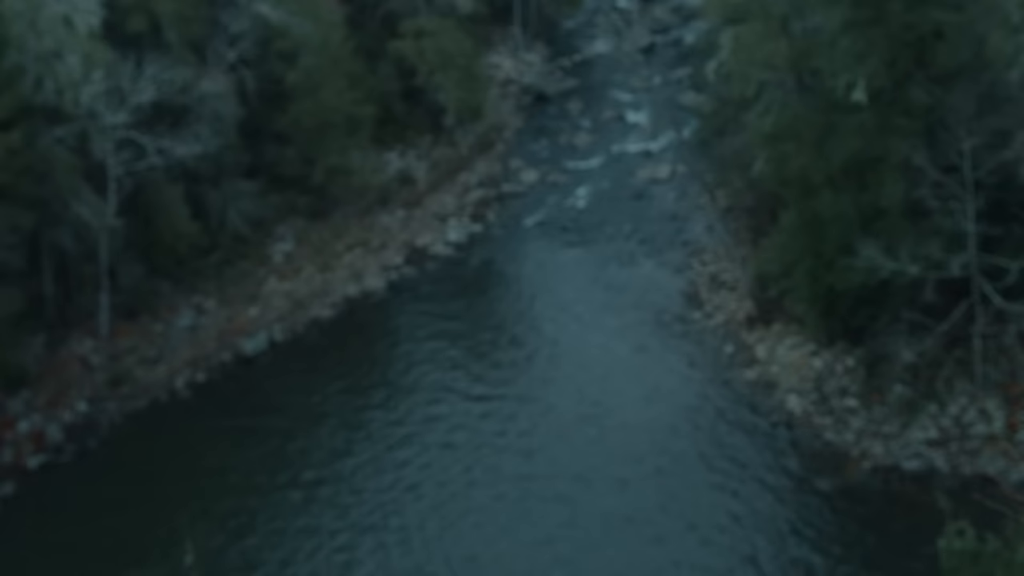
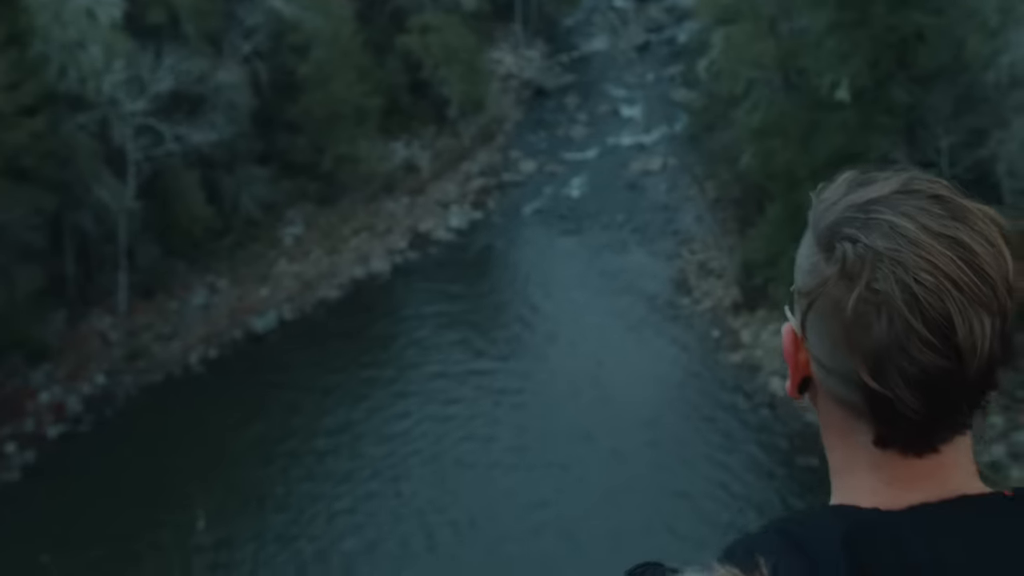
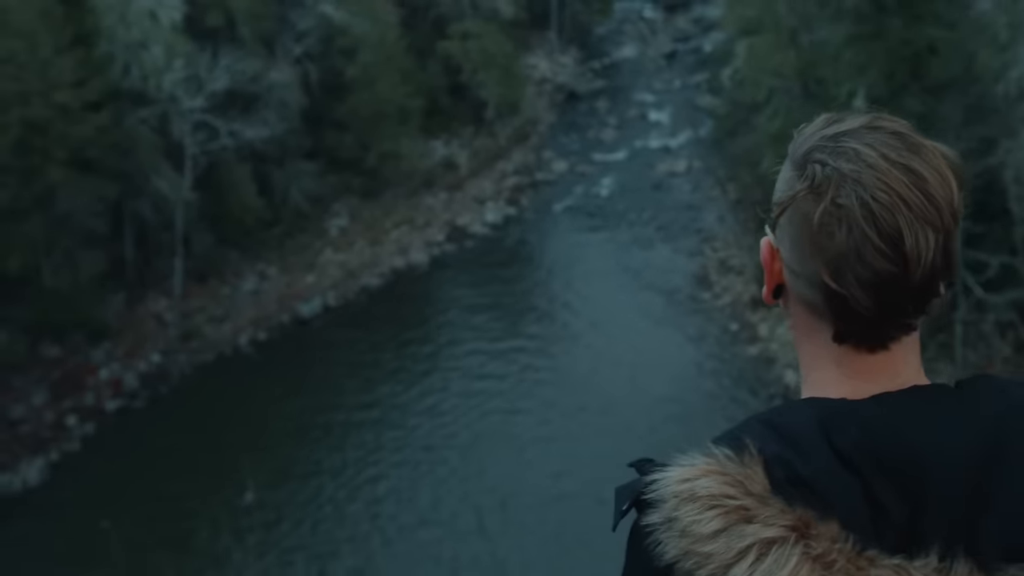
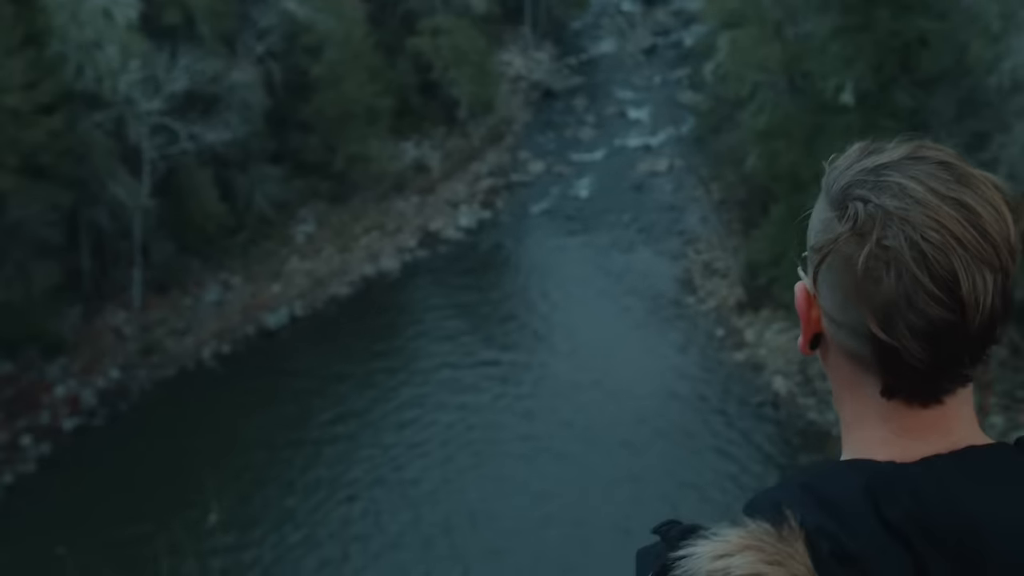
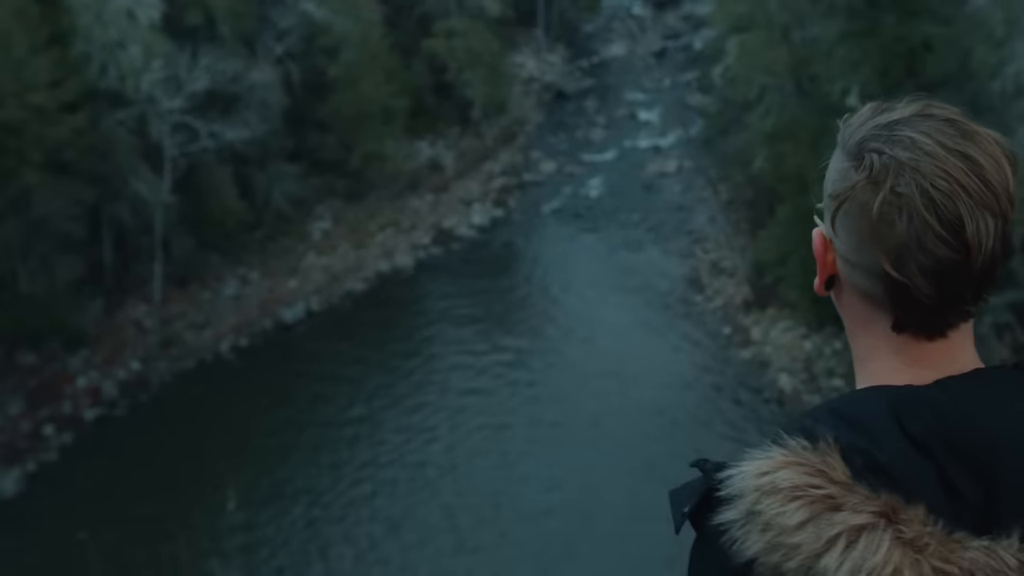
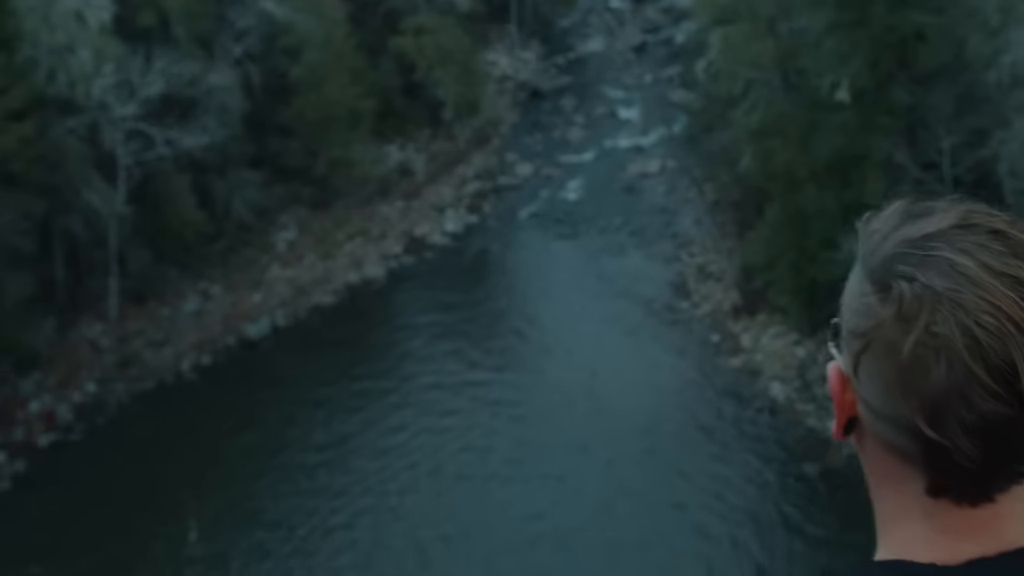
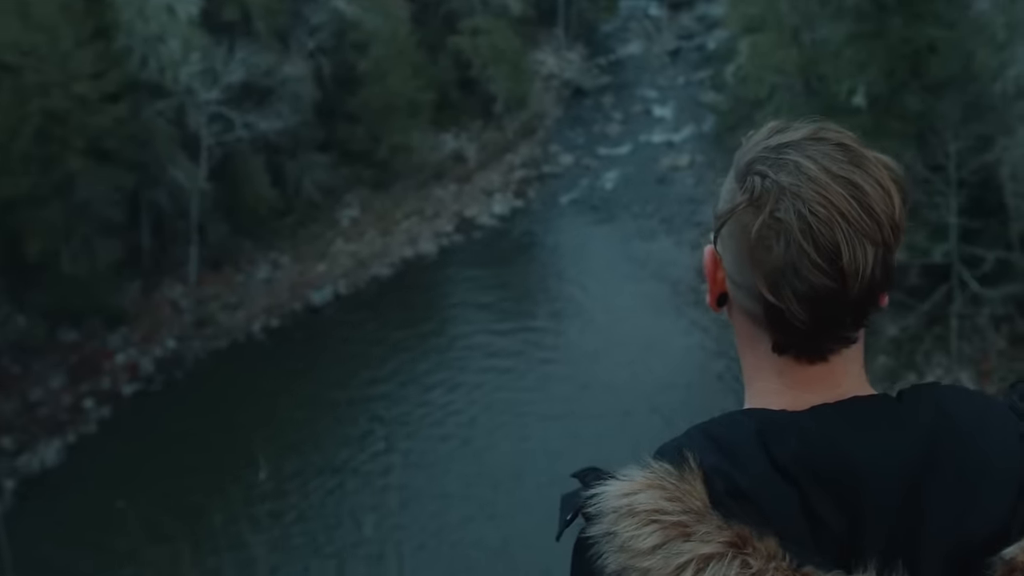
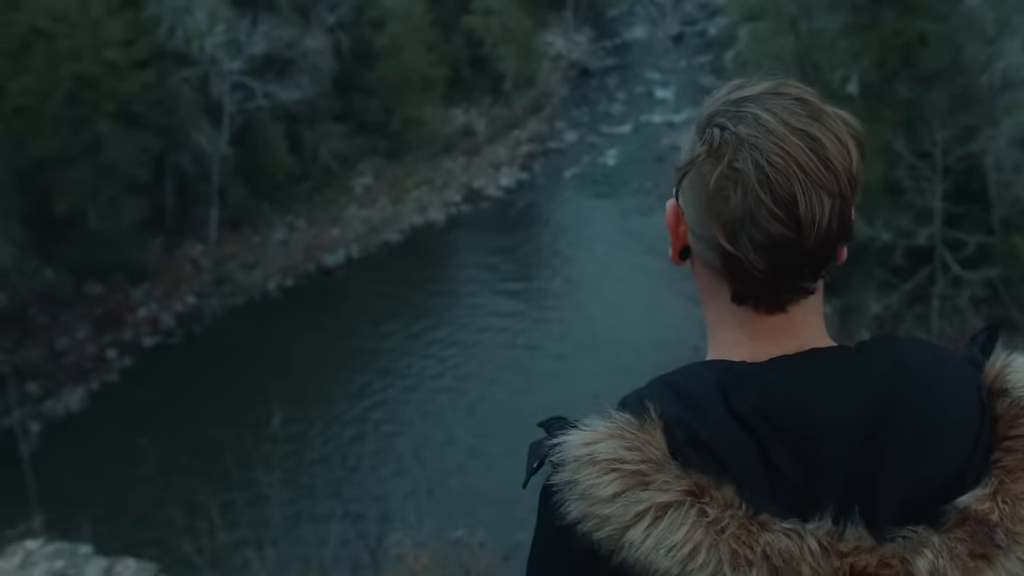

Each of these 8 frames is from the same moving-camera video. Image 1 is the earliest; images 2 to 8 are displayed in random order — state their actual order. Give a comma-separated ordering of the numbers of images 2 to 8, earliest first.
6, 2, 4, 5, 3, 7, 8
